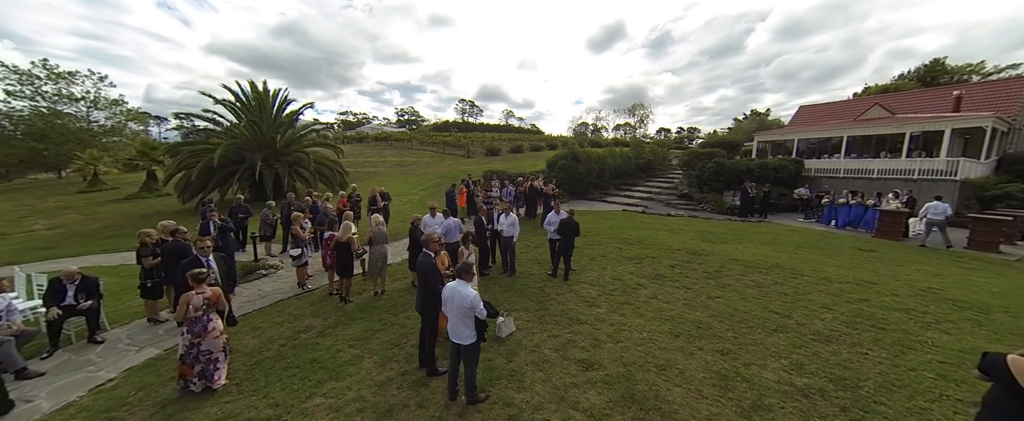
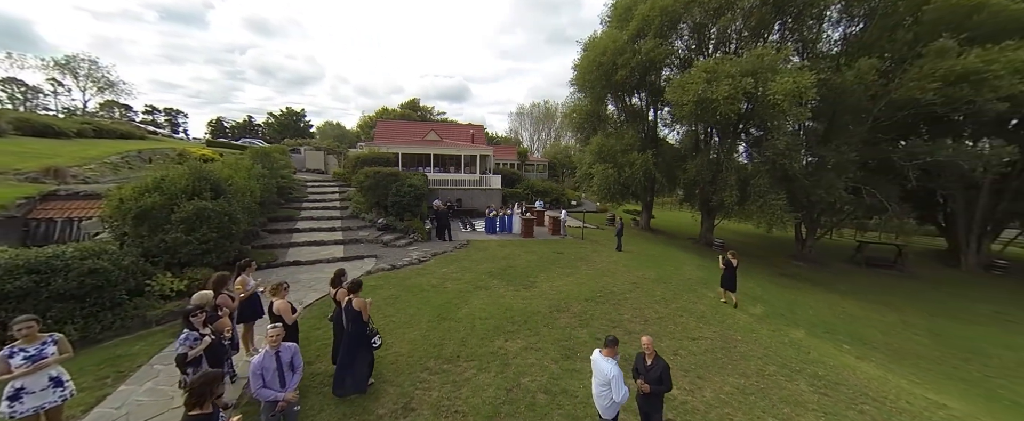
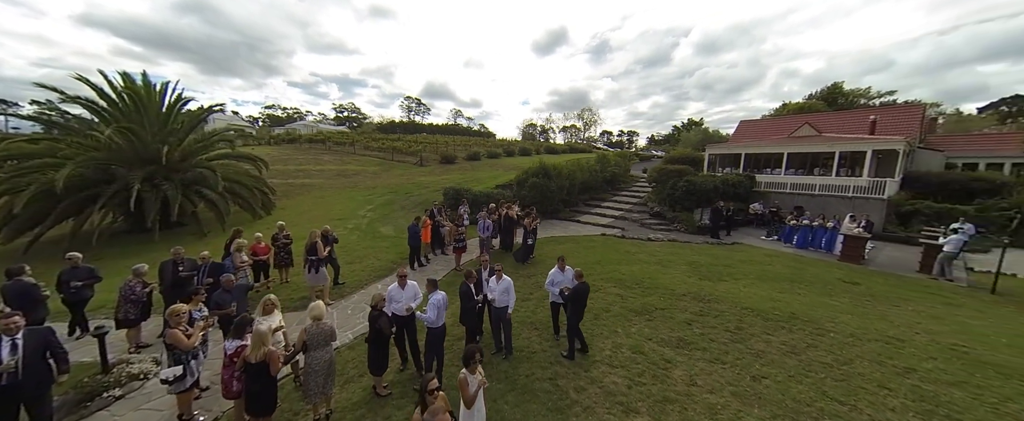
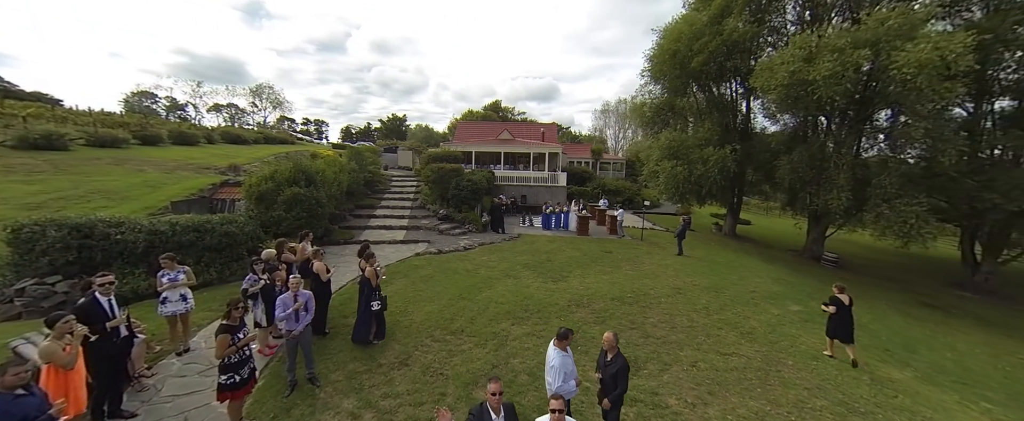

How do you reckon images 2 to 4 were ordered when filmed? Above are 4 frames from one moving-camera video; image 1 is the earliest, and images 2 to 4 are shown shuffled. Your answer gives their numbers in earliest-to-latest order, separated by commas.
3, 4, 2
